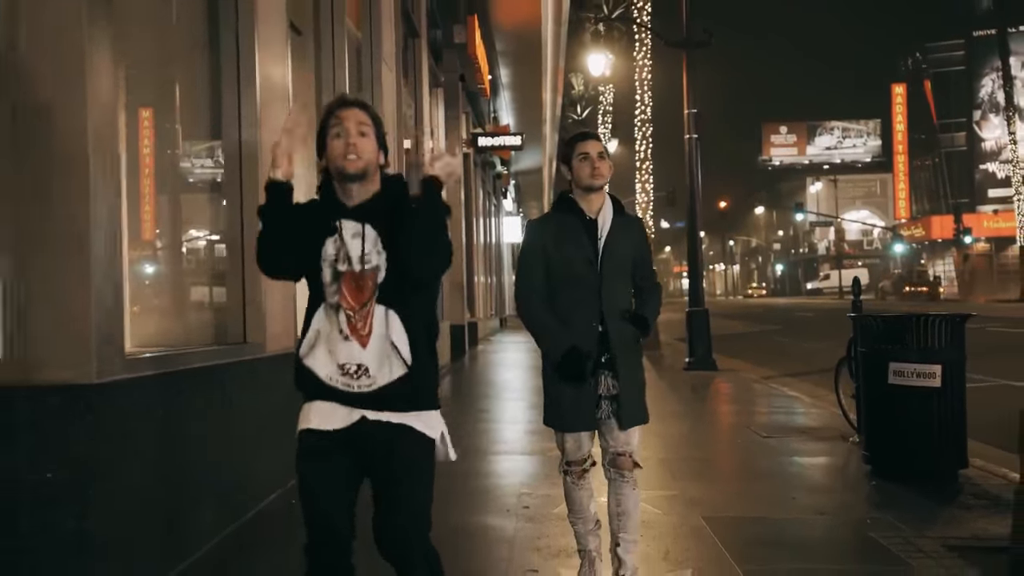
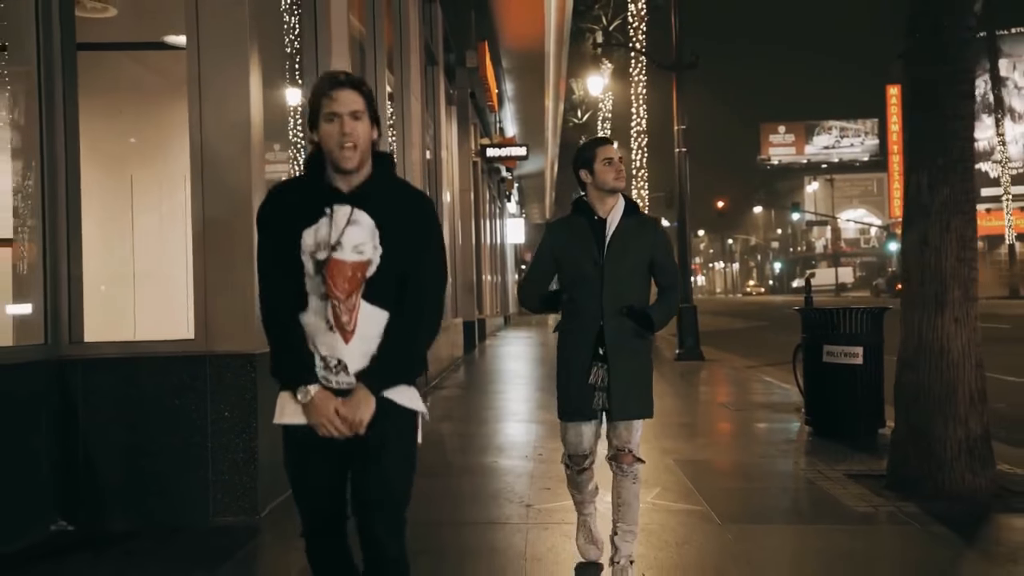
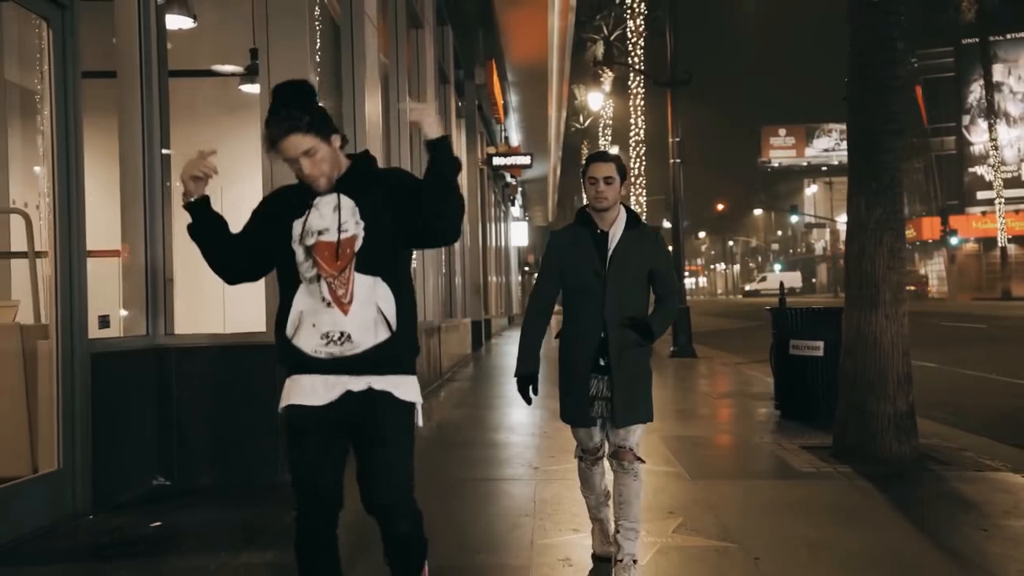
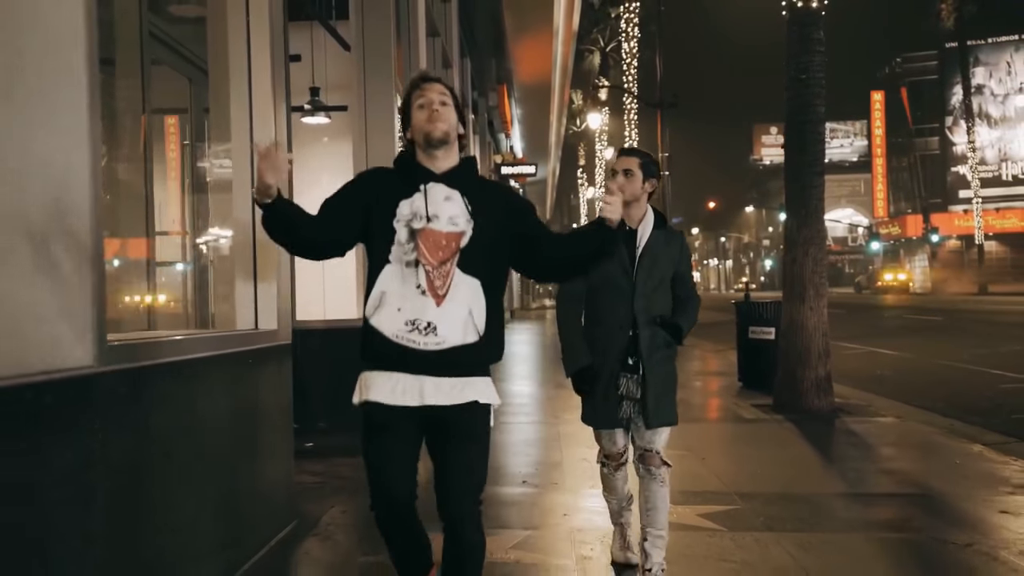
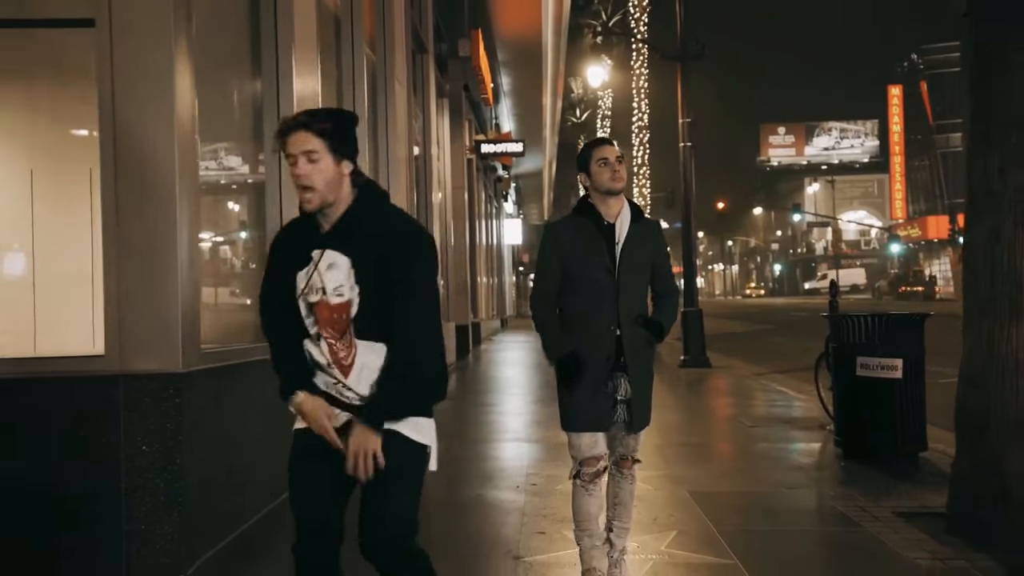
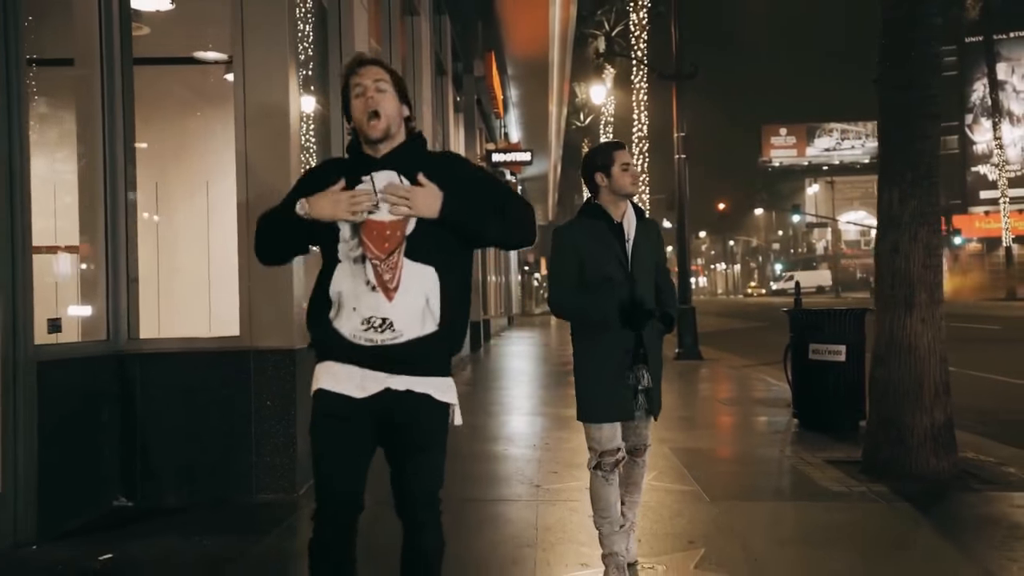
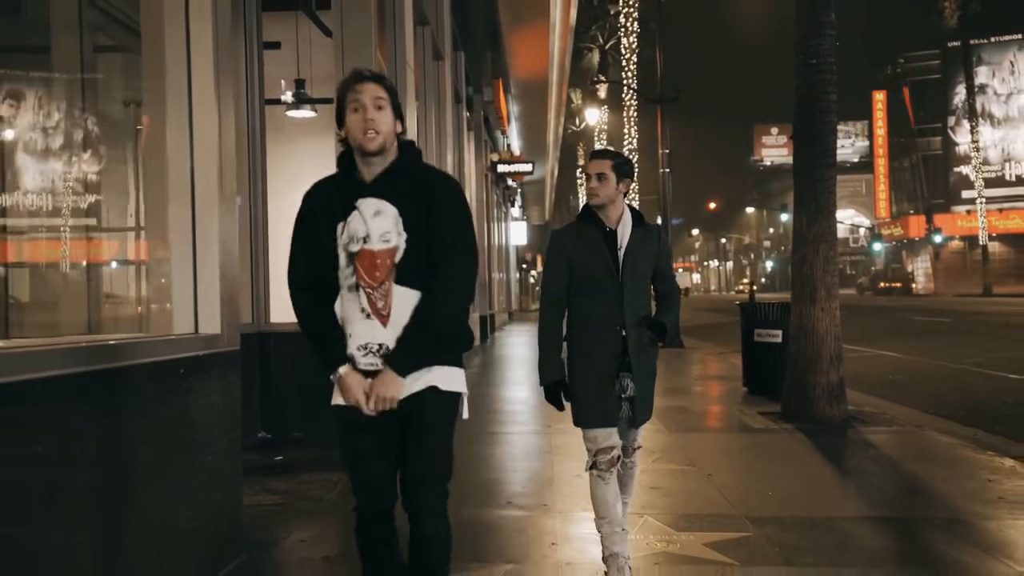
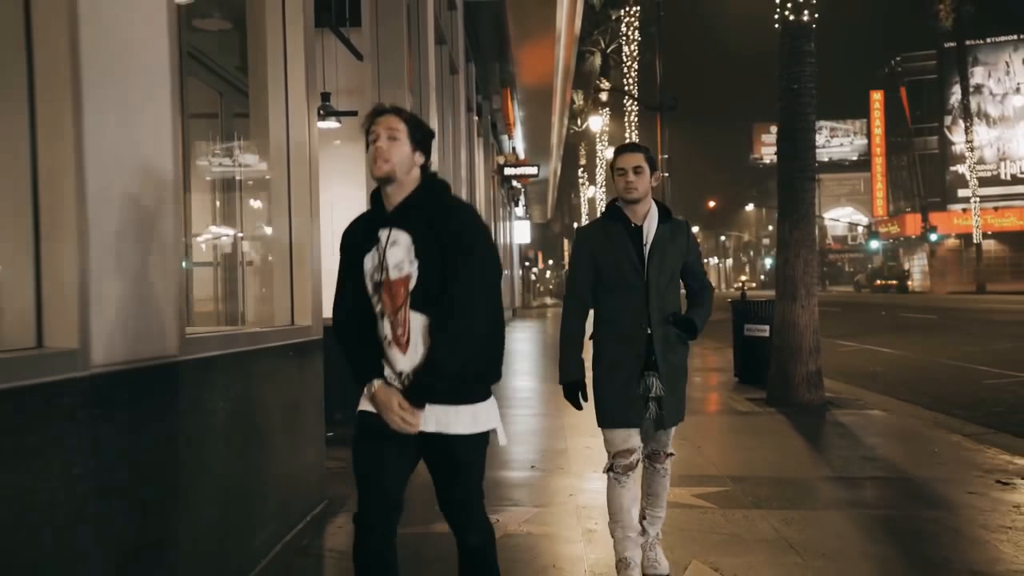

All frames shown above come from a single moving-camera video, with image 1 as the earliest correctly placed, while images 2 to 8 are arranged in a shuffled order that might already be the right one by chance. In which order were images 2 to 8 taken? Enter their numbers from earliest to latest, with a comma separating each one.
5, 2, 6, 3, 7, 4, 8
